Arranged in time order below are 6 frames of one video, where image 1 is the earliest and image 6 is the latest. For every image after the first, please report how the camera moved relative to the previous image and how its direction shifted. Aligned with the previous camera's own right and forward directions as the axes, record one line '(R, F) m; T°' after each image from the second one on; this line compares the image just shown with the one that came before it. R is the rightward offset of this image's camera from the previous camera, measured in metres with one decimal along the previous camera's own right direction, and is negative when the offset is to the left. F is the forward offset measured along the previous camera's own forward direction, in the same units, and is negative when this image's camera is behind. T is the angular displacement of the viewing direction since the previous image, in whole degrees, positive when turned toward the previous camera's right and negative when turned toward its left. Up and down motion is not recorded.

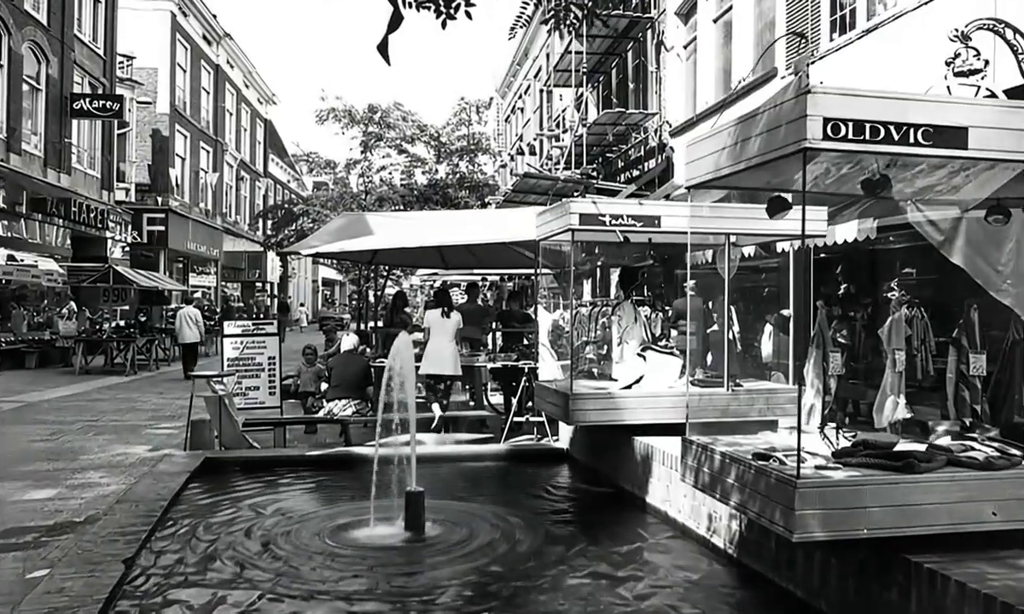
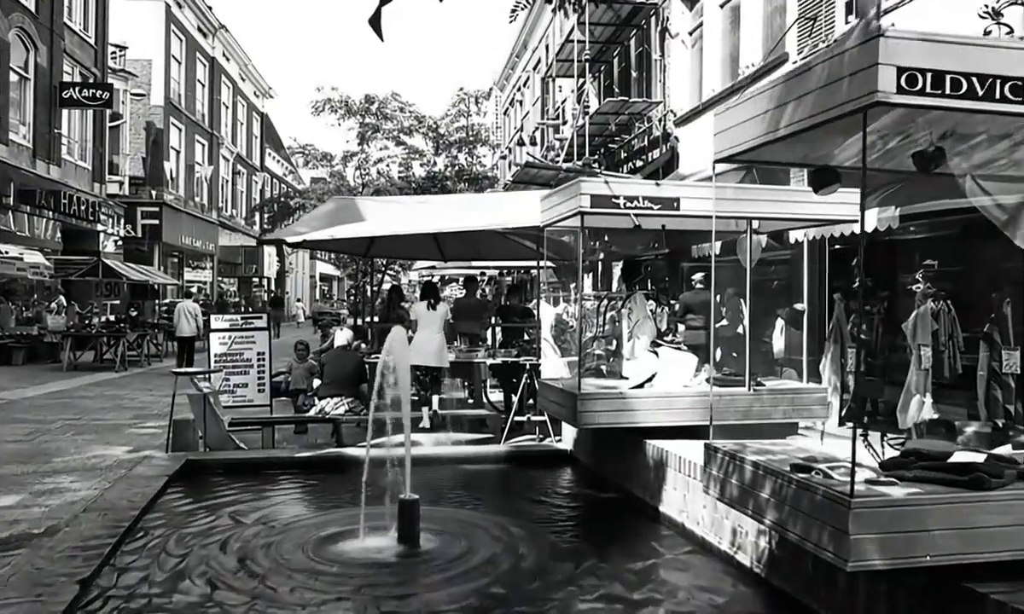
(0.0, +0.5) m; 0°
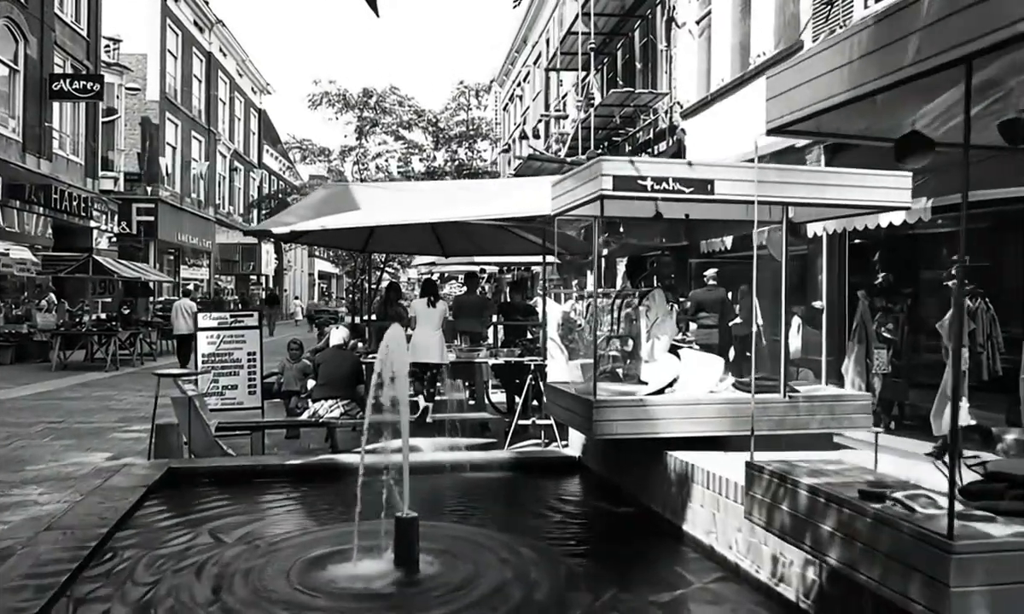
(0.0, +0.5) m; 0°
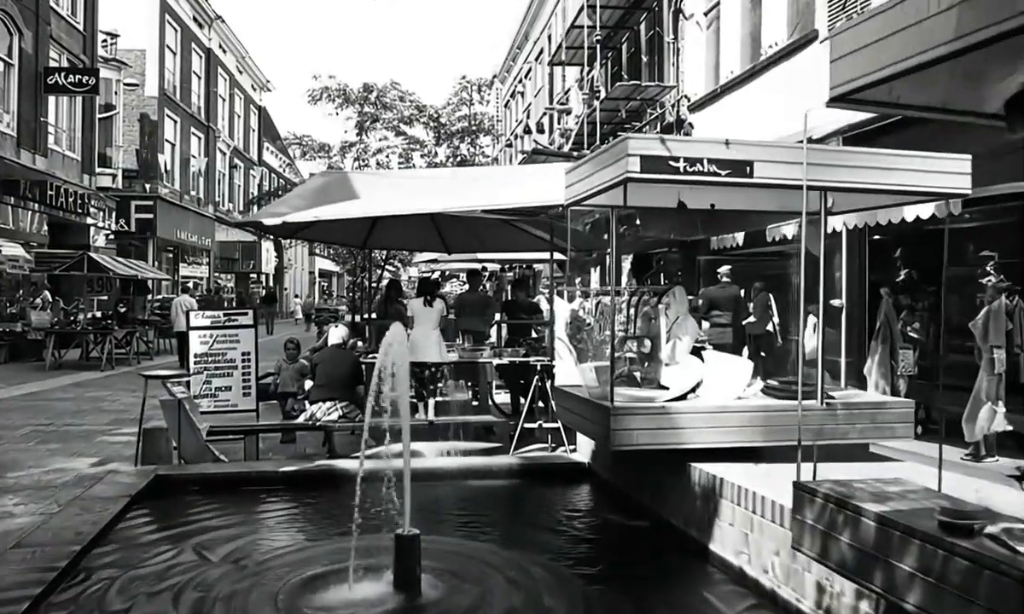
(0.0, +0.4) m; 0°
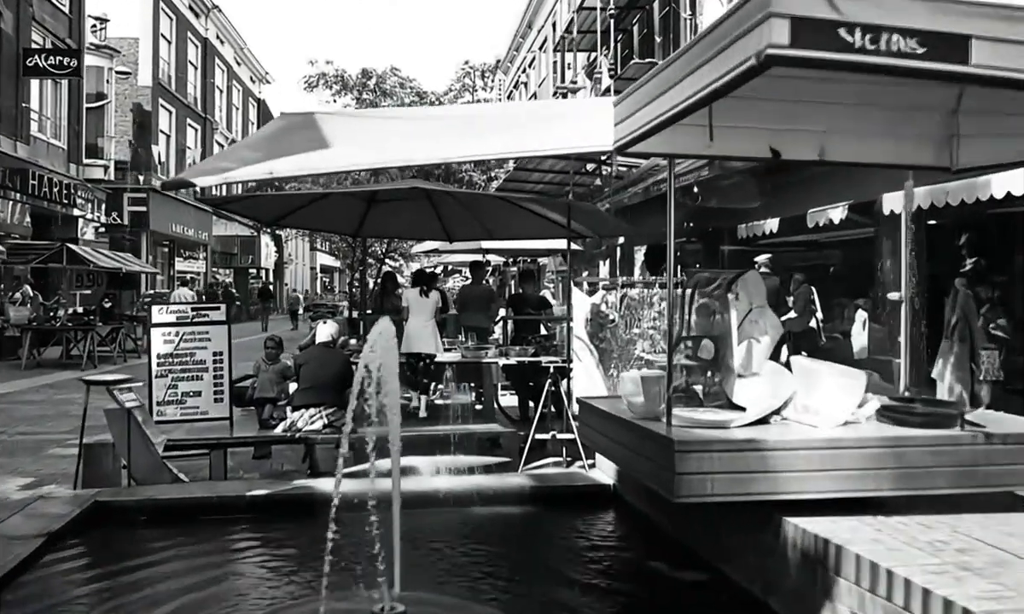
(-0.1, +1.2) m; 0°
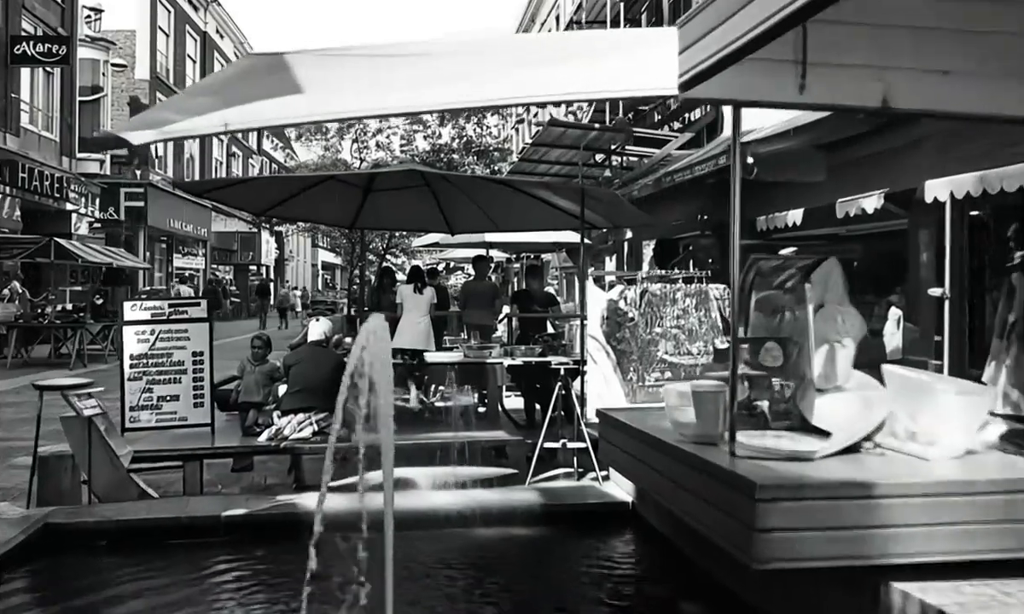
(0.0, +0.7) m; 0°
